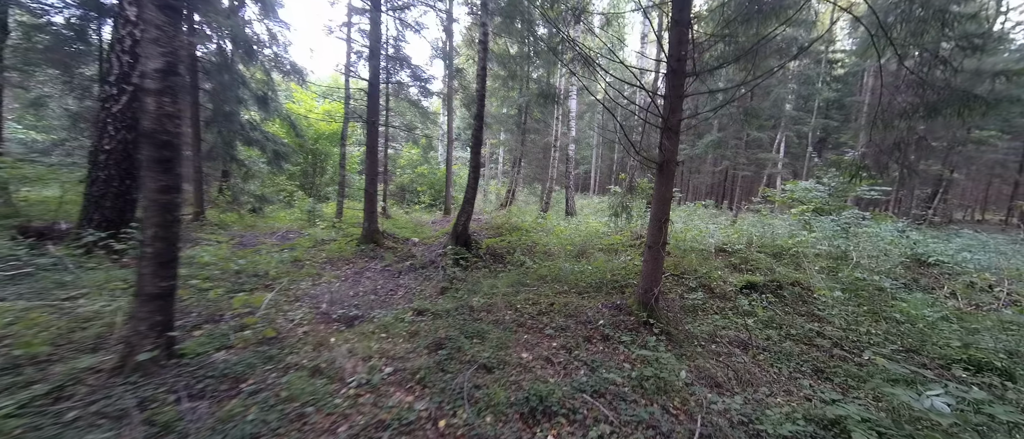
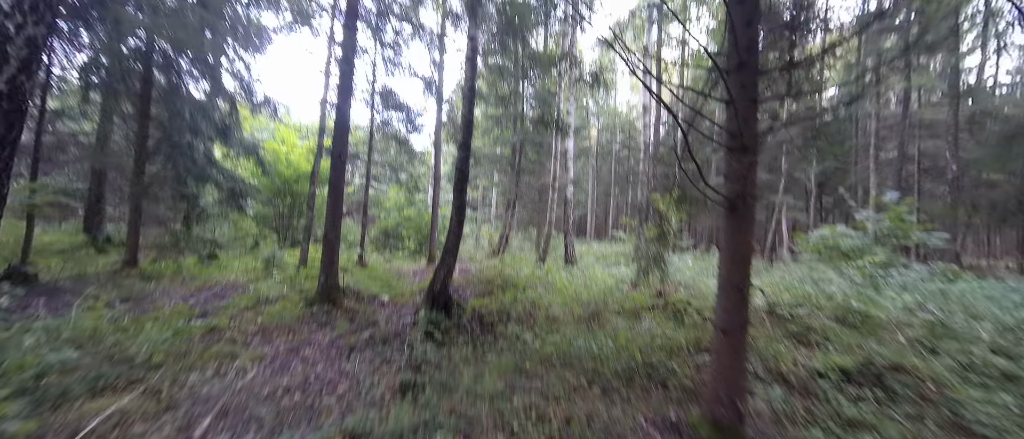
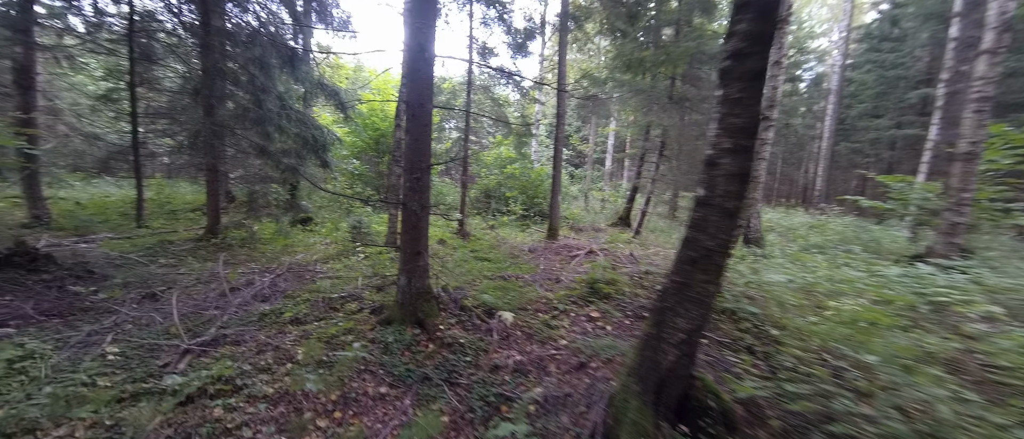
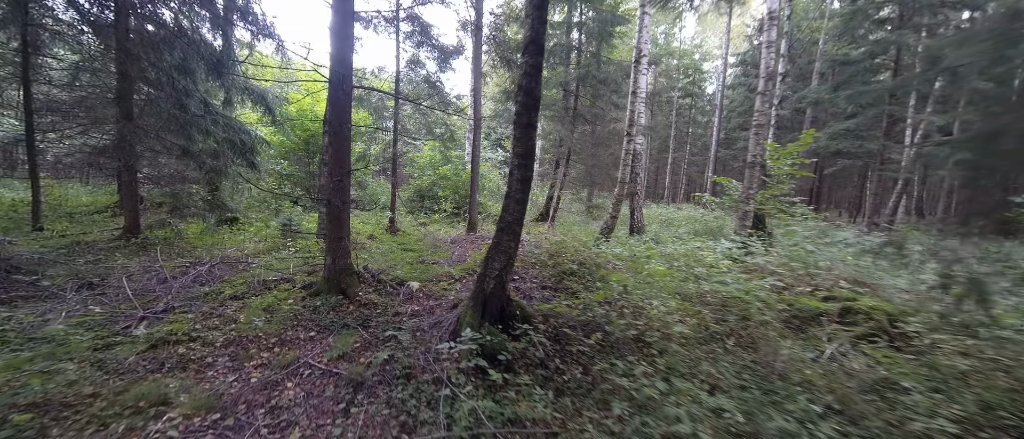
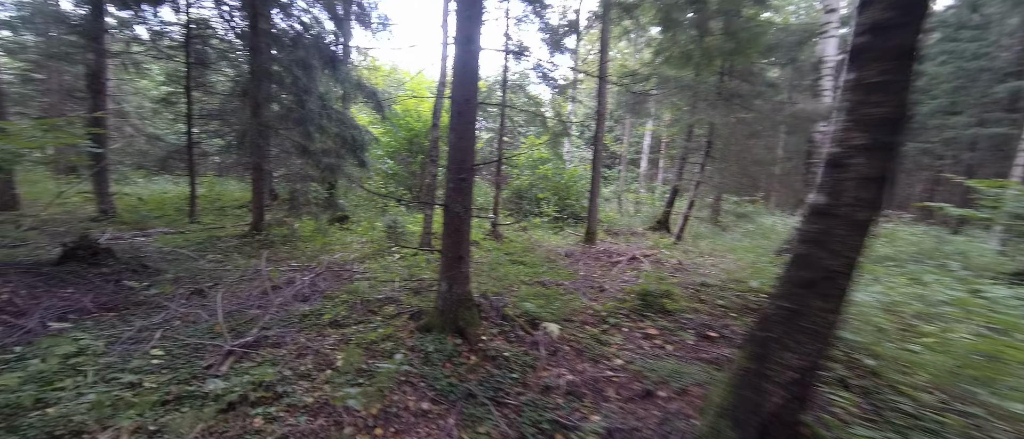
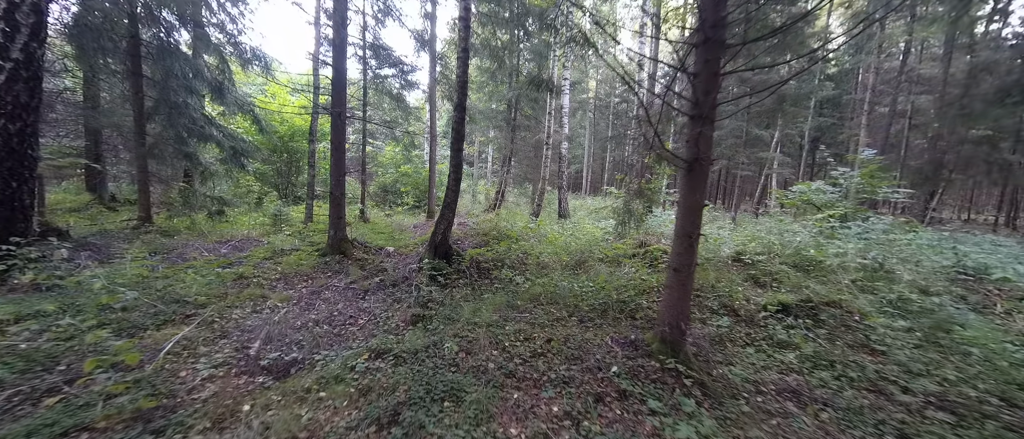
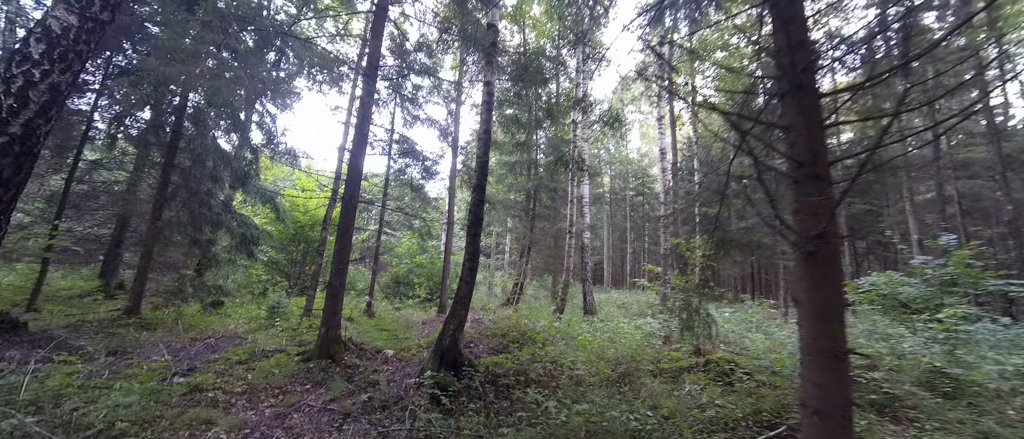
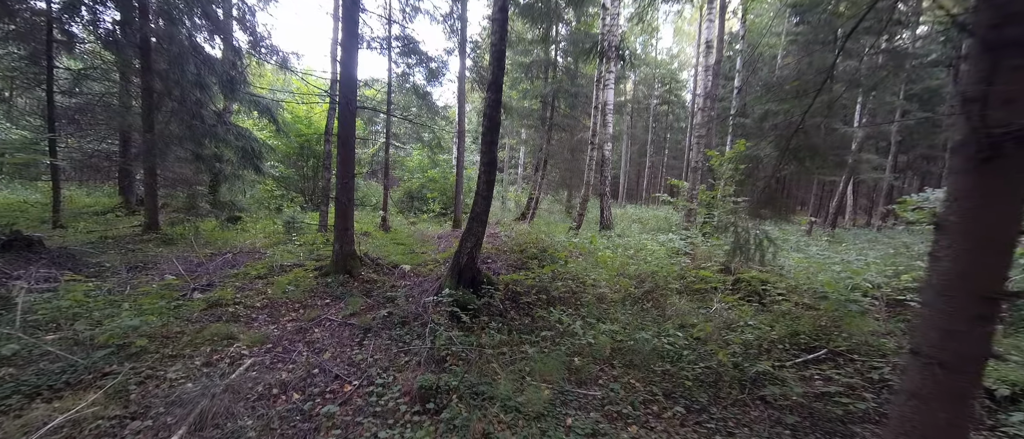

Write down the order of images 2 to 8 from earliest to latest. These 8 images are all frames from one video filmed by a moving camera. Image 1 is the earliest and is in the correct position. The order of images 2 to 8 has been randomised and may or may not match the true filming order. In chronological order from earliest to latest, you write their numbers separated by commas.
6, 2, 7, 8, 4, 3, 5
